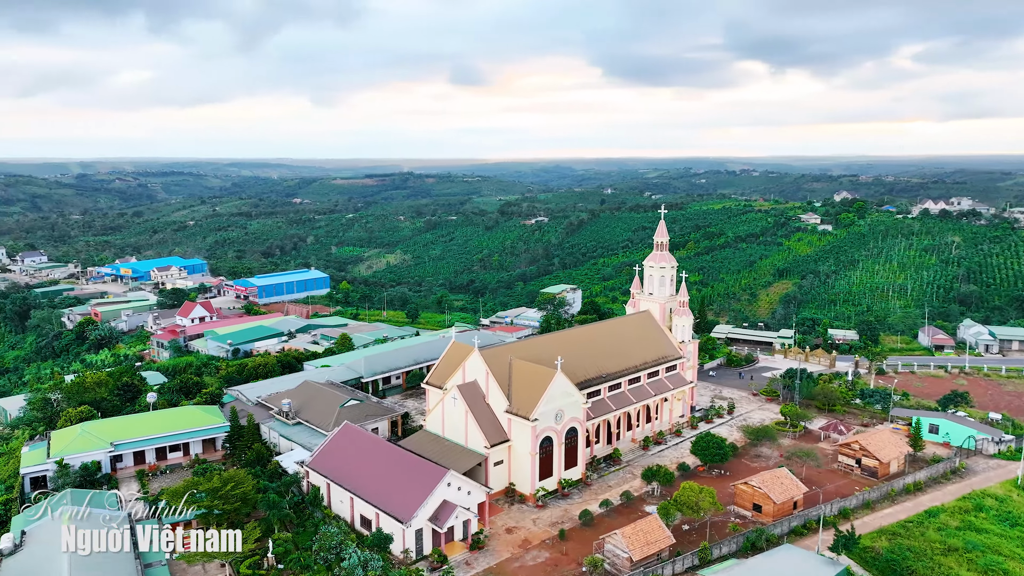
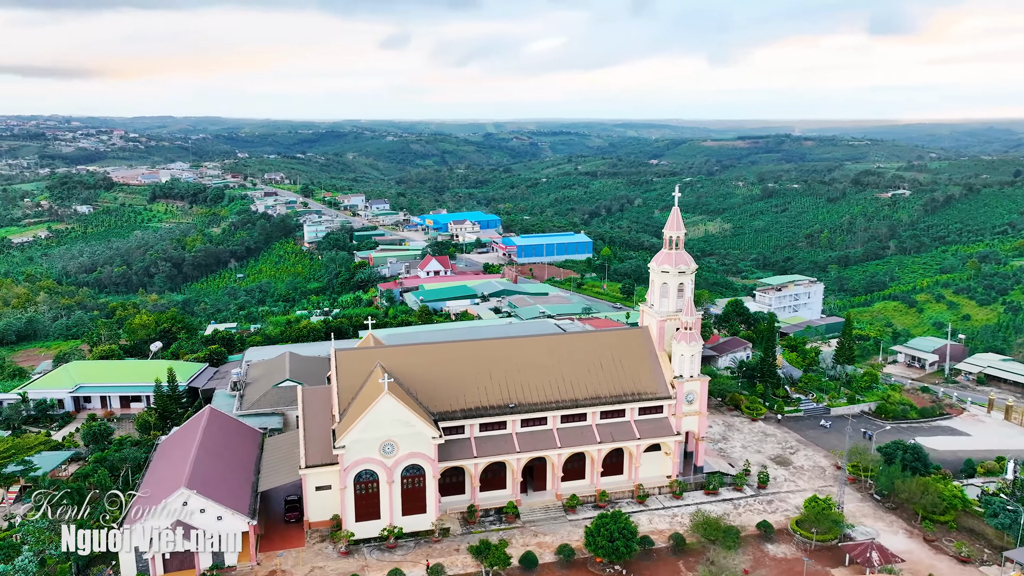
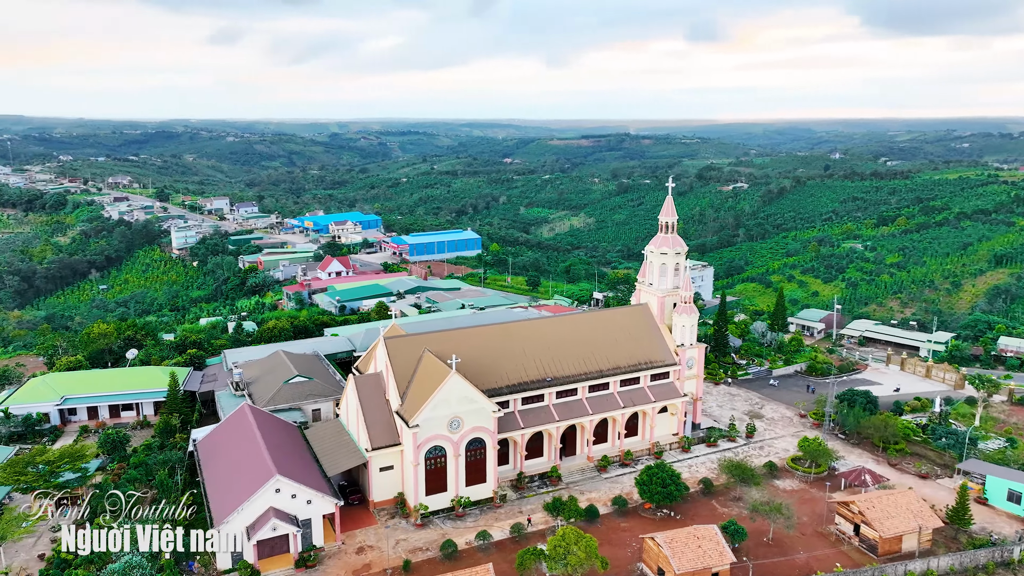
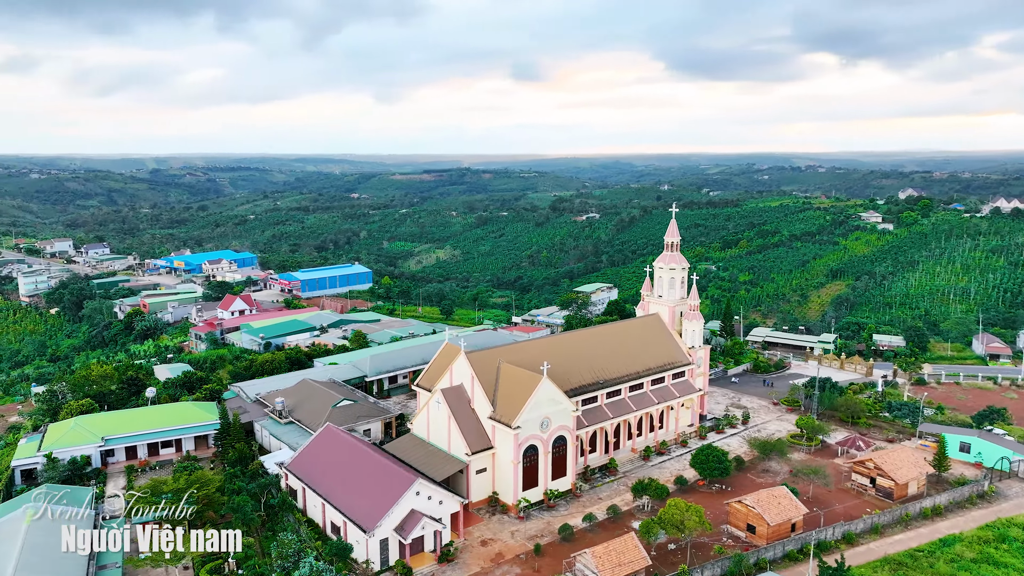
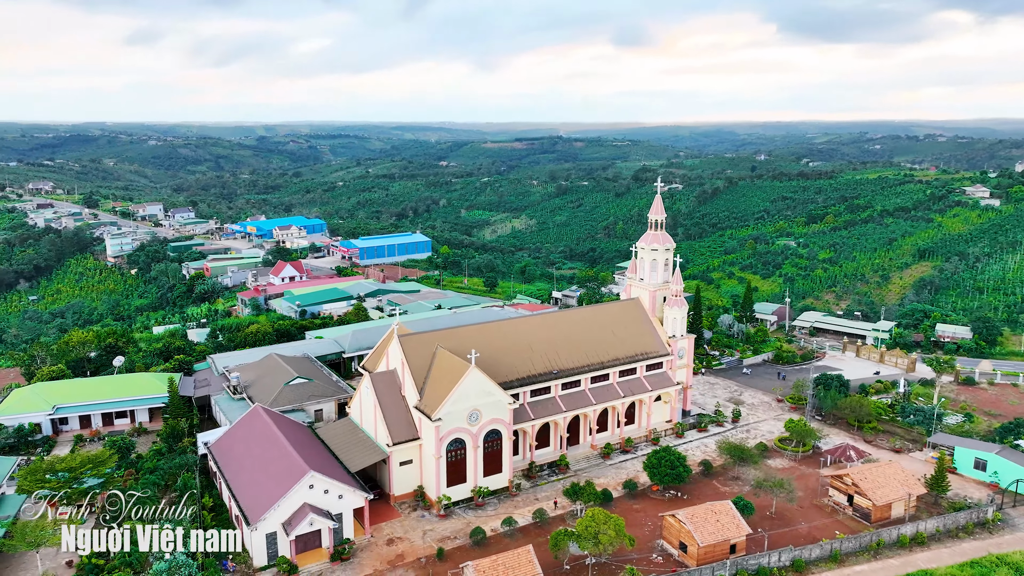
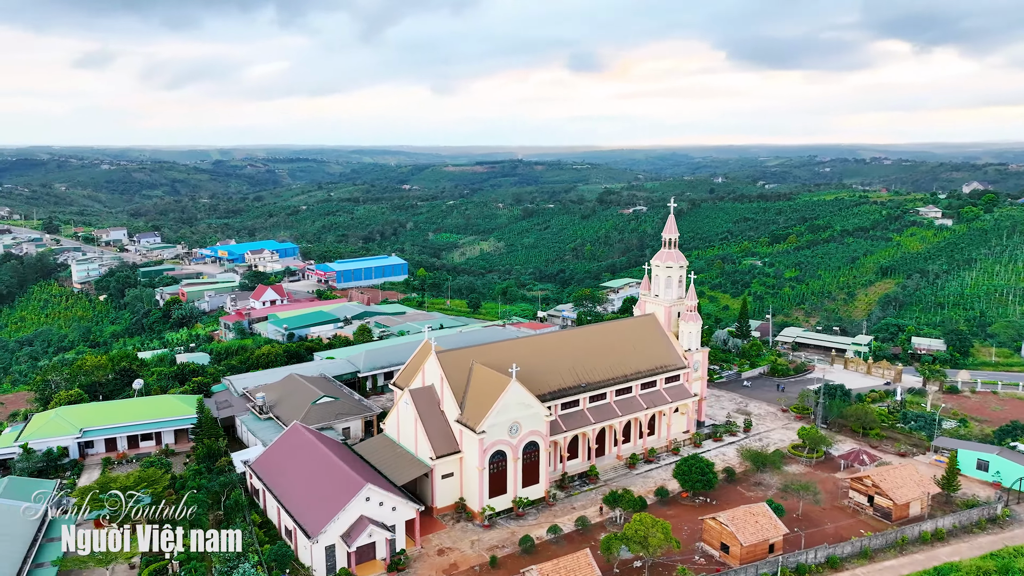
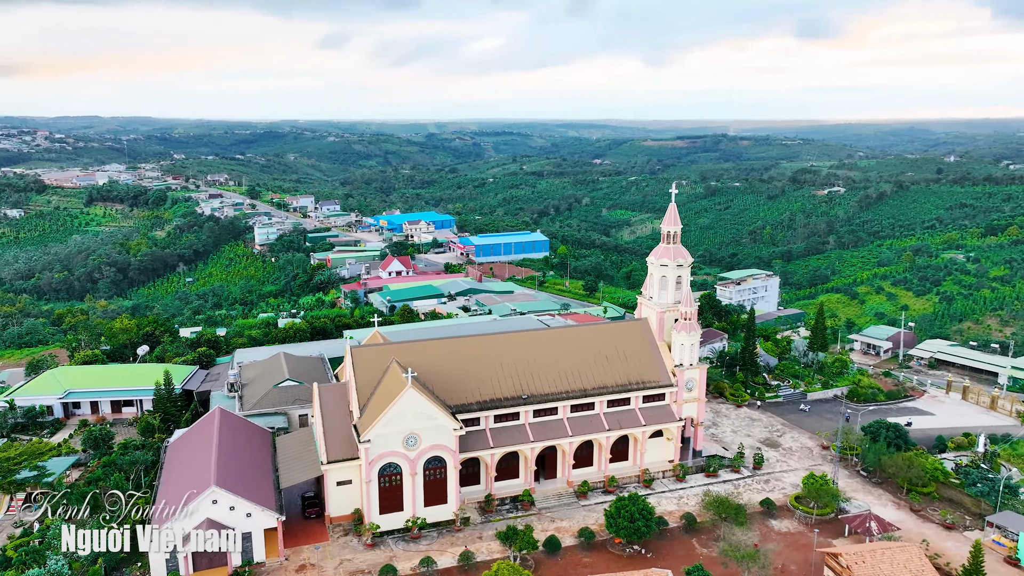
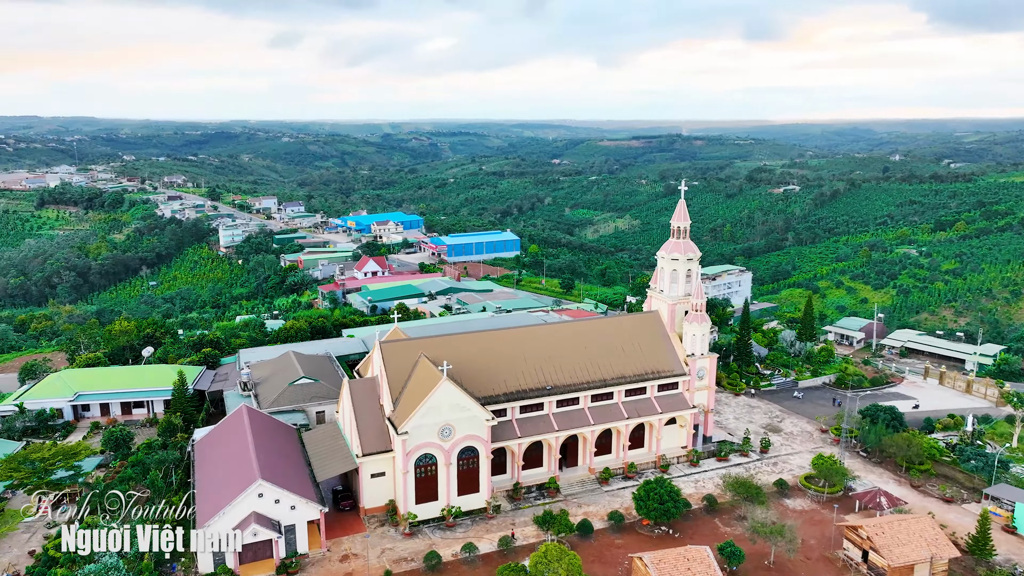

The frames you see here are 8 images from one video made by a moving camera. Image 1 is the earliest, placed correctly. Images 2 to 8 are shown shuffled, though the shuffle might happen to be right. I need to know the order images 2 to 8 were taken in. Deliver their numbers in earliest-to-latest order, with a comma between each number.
4, 6, 5, 3, 8, 7, 2
